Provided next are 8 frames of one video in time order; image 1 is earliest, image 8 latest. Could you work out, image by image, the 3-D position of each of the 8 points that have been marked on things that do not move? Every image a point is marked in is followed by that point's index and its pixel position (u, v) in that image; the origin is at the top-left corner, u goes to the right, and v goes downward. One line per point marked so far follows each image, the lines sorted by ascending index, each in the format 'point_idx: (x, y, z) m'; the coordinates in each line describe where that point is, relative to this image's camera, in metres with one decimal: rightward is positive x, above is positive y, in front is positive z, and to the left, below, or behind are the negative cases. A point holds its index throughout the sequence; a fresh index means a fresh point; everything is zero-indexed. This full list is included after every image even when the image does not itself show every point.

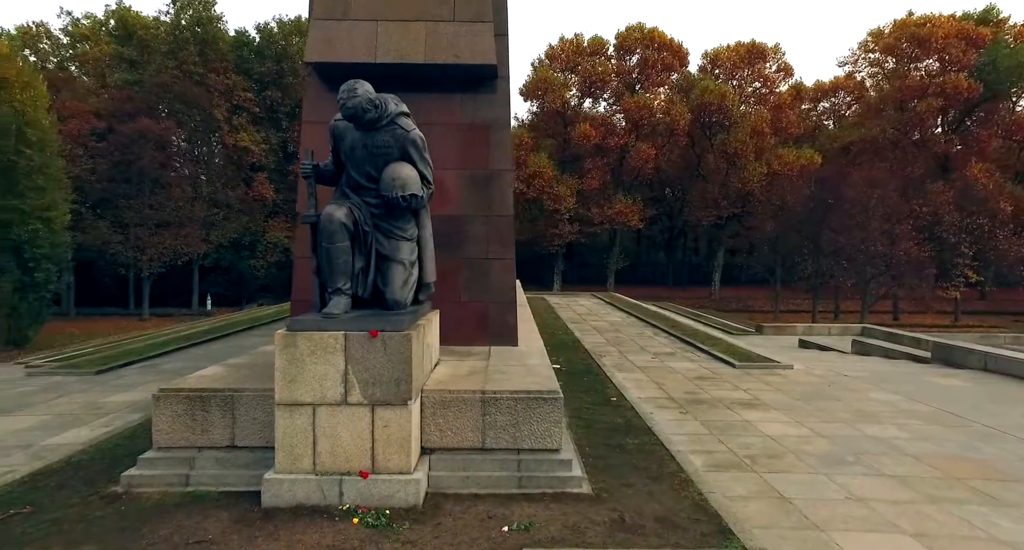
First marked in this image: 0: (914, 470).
0: (+2.2, -1.1, +3.4) m
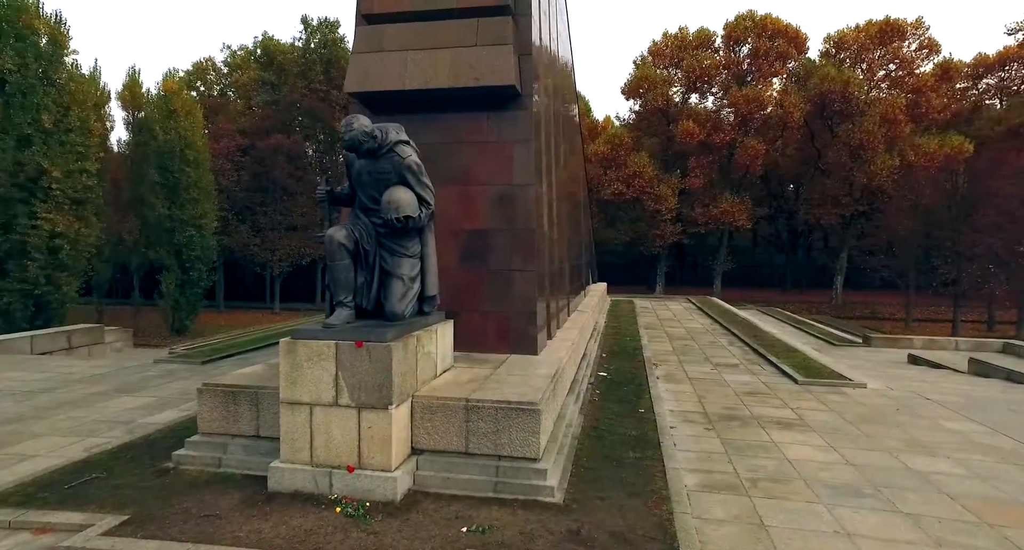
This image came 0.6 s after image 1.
0: (+2.2, -1.2, +3.1) m
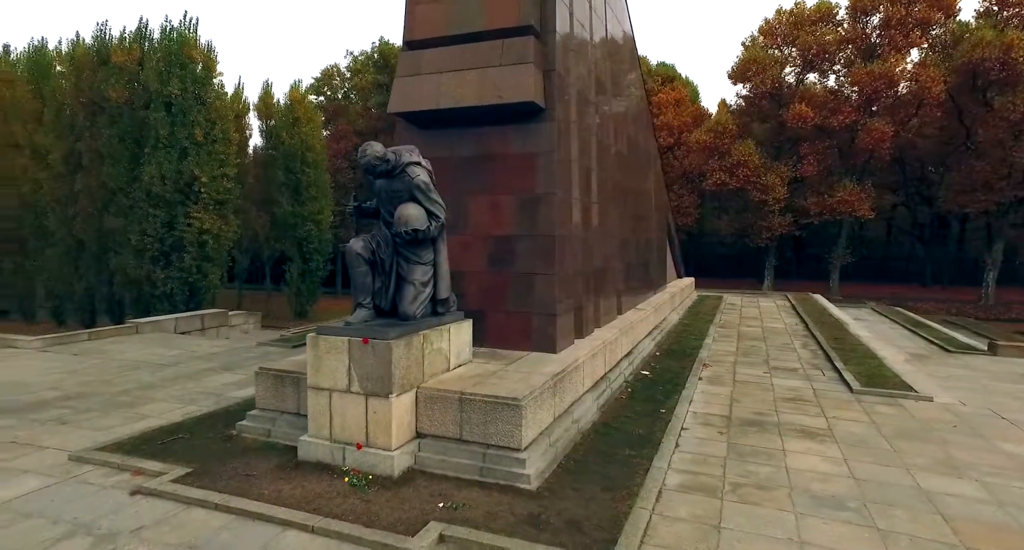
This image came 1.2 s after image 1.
0: (+2.1, -1.3, +3.1) m
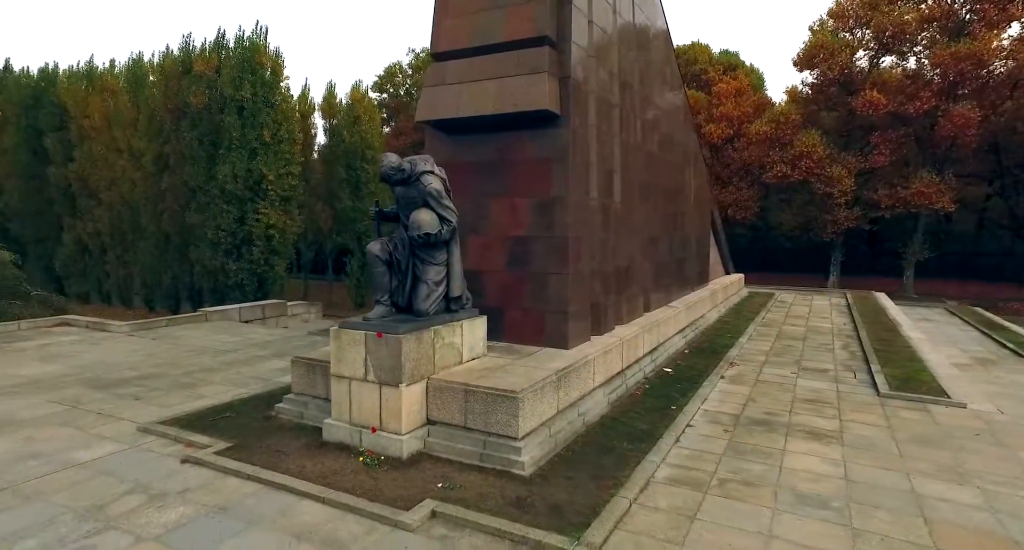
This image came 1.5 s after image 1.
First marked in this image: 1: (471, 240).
0: (+2.0, -1.3, +3.2) m
1: (-0.4, +0.3, +5.3) m
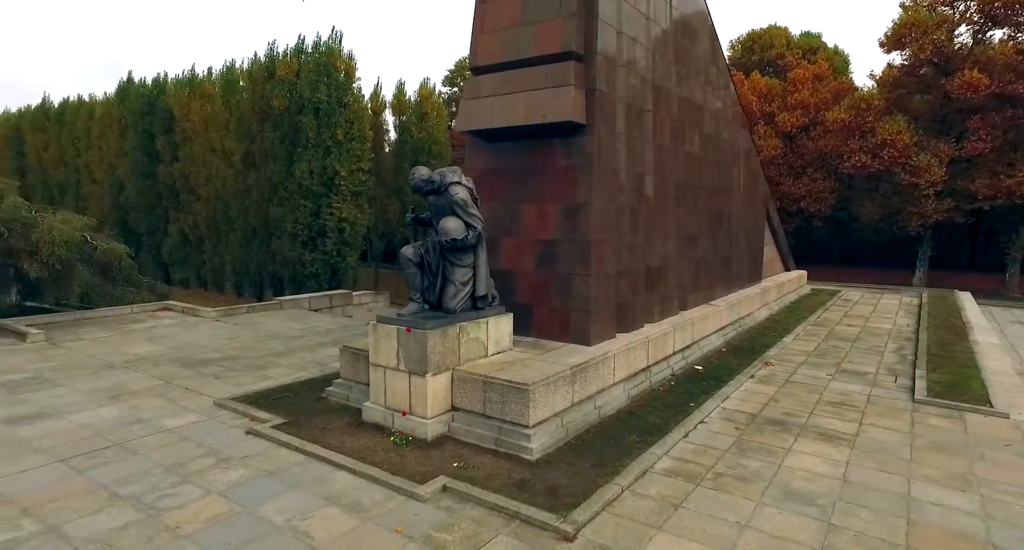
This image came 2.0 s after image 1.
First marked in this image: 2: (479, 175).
0: (+2.0, -1.4, +3.3) m
1: (-0.1, +0.3, +5.7) m
2: (-0.3, +1.0, +5.9) m
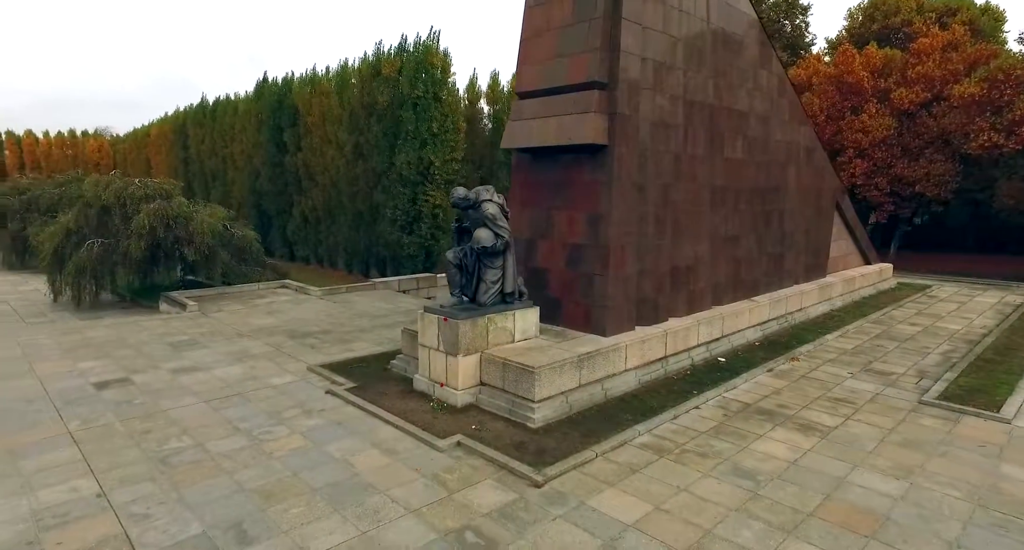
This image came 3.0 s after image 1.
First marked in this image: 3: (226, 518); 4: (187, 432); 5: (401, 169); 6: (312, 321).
0: (+1.9, -1.5, +4.0) m
1: (+0.3, +0.3, +6.7) m
2: (+0.1, +1.0, +6.9) m
3: (-1.6, -1.4, +3.6) m
4: (-2.6, -1.2, +4.9) m
5: (-3.0, +2.9, +16.9) m
6: (-3.0, -0.7, +9.2) m
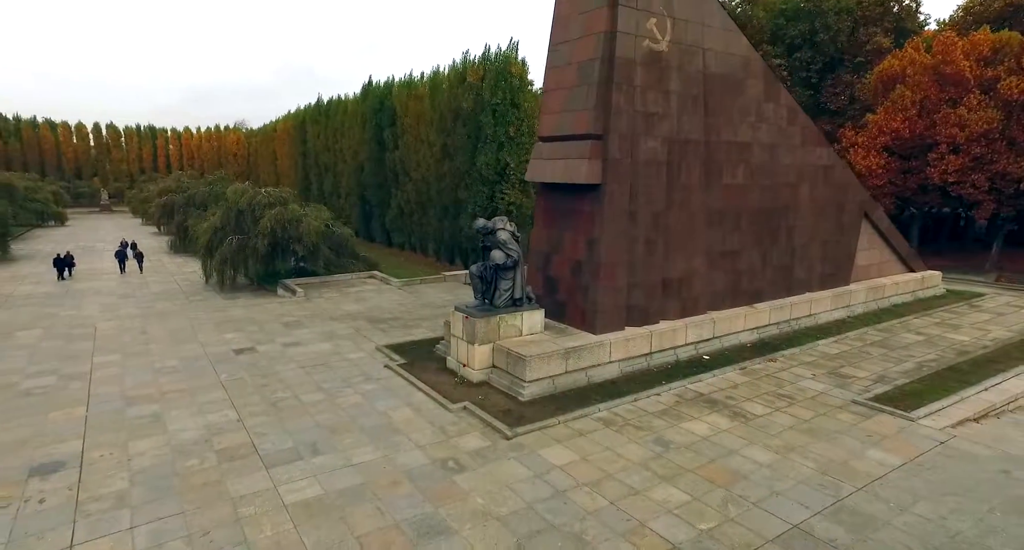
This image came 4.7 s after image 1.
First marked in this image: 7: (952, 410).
0: (+1.6, -1.7, +5.6) m
1: (+0.6, +0.2, +8.4) m
2: (+0.4, +0.9, +8.6) m
3: (-1.9, -1.5, +5.8) m
4: (-2.6, -1.3, +7.2) m
5: (-1.0, +3.2, +19.0) m
6: (-2.3, -0.6, +11.5) m
7: (+5.0, -1.6, +6.9) m
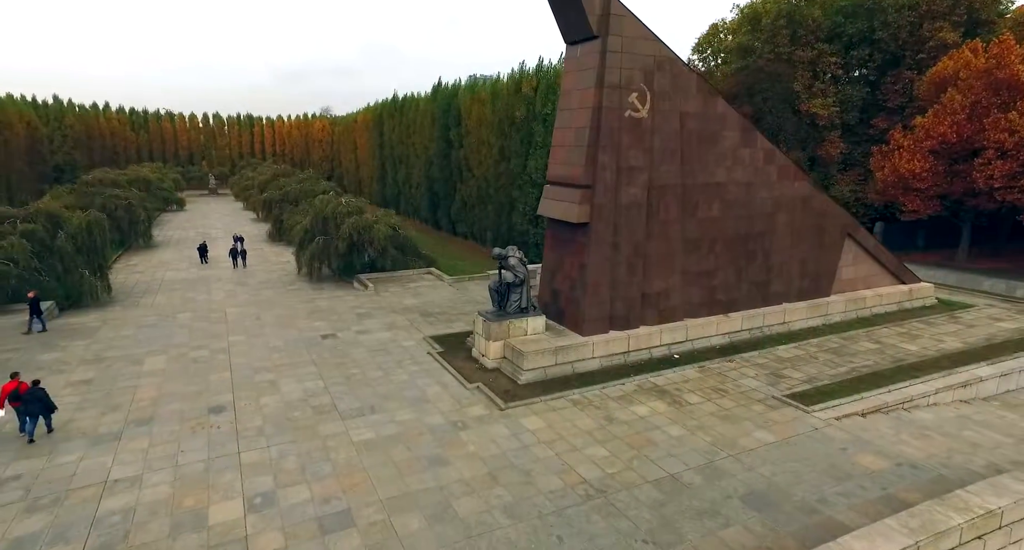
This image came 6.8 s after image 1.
0: (+1.5, -2.1, +8.1) m
1: (+0.8, 0.0, +10.9) m
2: (+0.7, +0.7, +11.1) m
3: (-2.0, -1.8, +8.7) m
4: (-2.5, -1.5, +10.1) m
5: (+0.5, +3.4, +21.5) m
6: (-1.7, -0.7, +14.4) m
7: (+4.9, -2.0, +9.0) m
